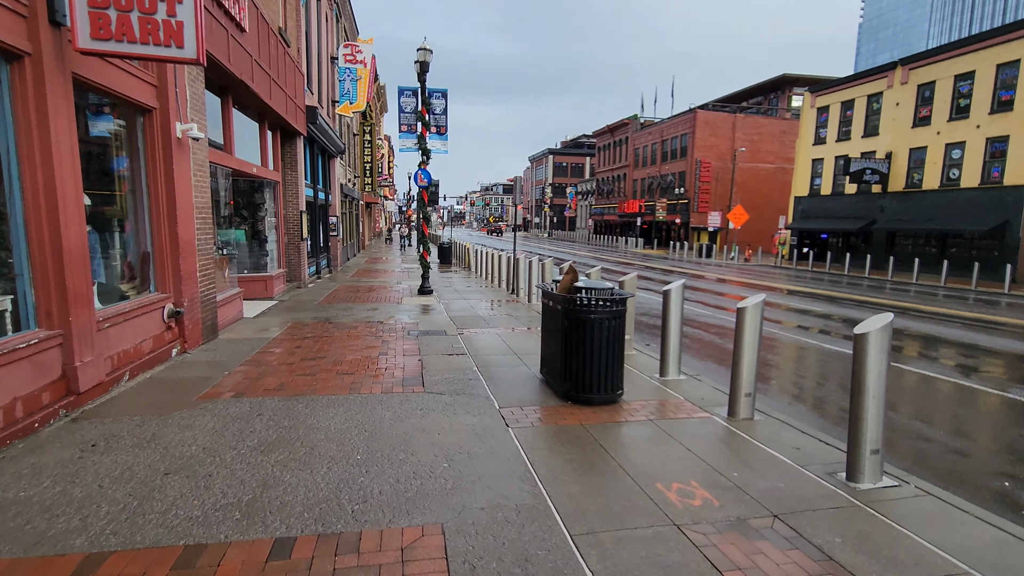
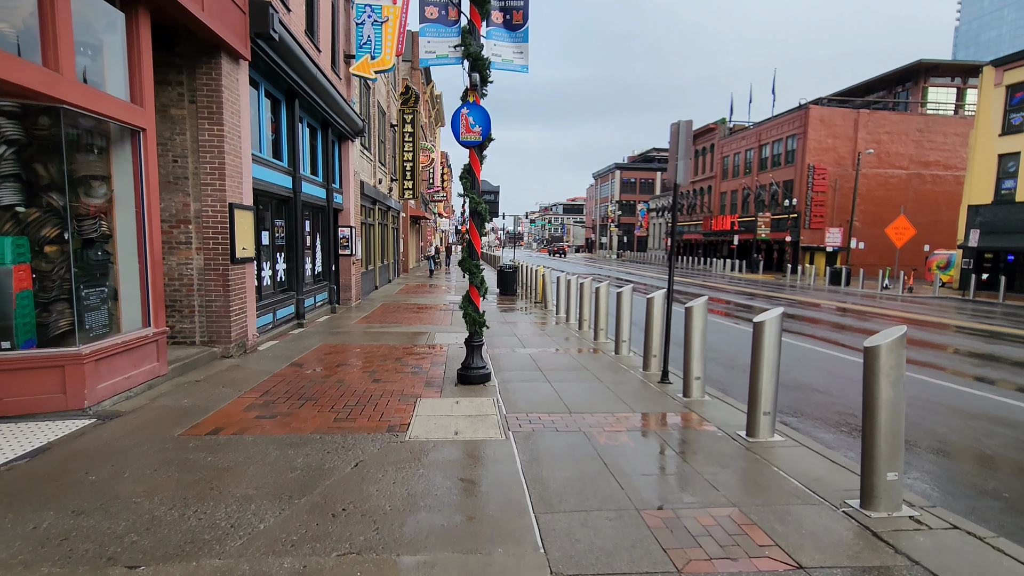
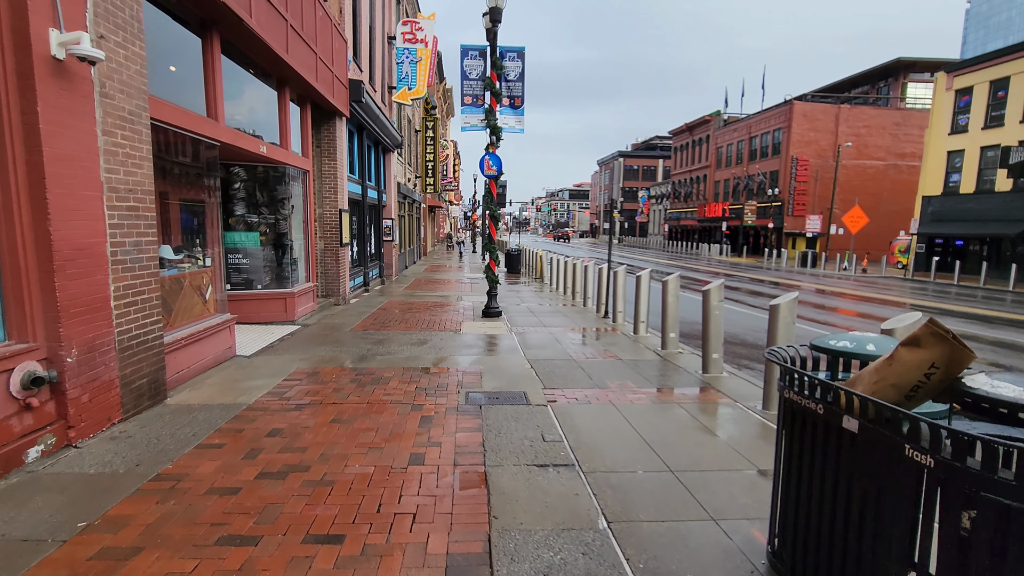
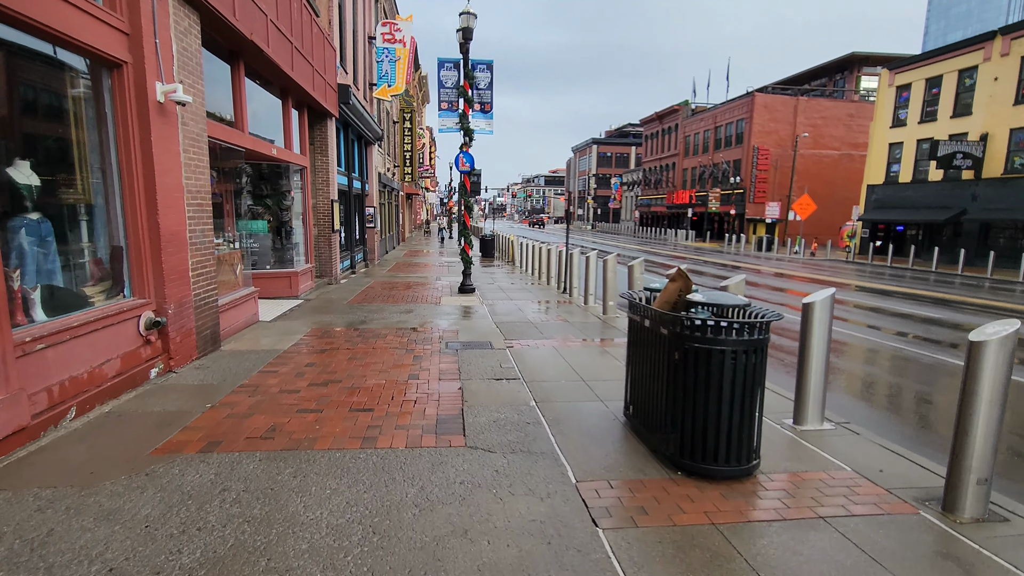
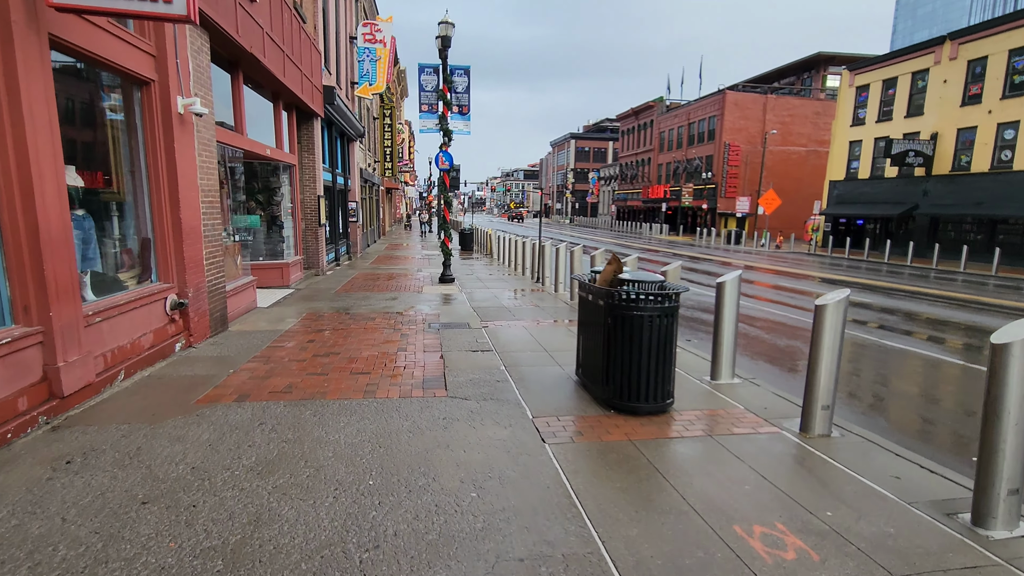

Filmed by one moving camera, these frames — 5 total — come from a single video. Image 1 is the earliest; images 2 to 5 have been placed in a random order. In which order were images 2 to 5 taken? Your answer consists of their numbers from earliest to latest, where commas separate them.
5, 4, 3, 2
